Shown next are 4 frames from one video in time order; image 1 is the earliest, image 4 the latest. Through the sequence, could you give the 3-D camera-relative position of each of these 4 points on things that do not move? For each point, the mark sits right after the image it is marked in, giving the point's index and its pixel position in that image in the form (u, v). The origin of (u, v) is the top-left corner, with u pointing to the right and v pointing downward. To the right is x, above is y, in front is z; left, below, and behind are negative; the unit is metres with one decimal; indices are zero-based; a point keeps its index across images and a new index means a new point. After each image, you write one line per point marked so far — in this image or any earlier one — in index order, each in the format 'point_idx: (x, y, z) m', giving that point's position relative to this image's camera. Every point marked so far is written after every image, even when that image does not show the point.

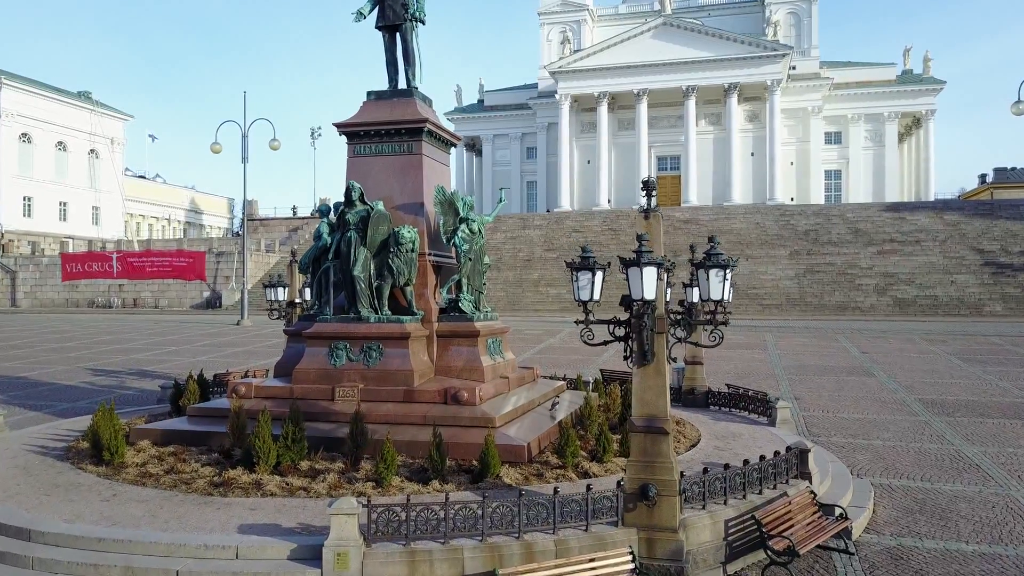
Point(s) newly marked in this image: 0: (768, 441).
0: (+2.6, -1.6, +7.6) m
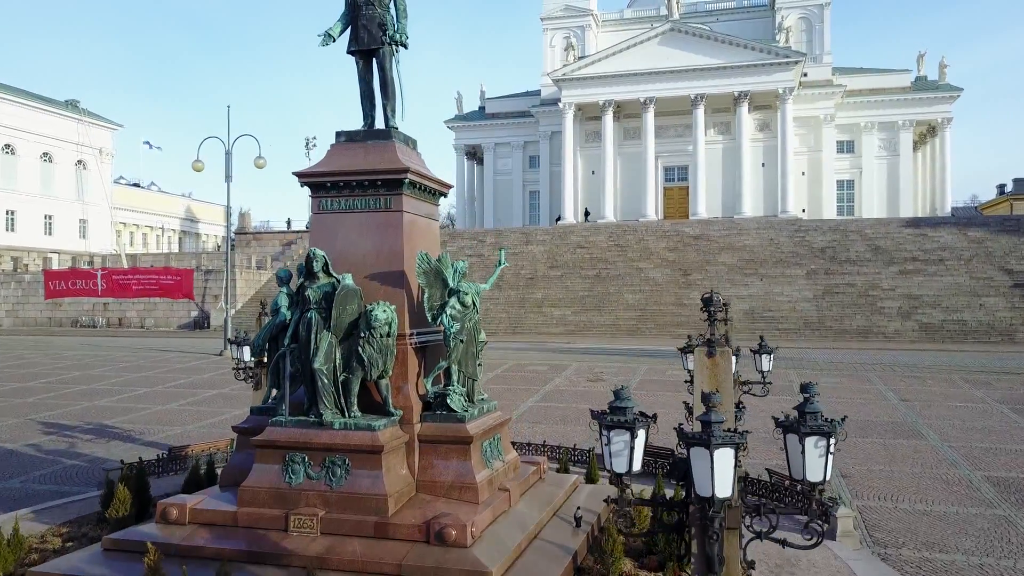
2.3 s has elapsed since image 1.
0: (+2.6, -2.3, +6.1) m
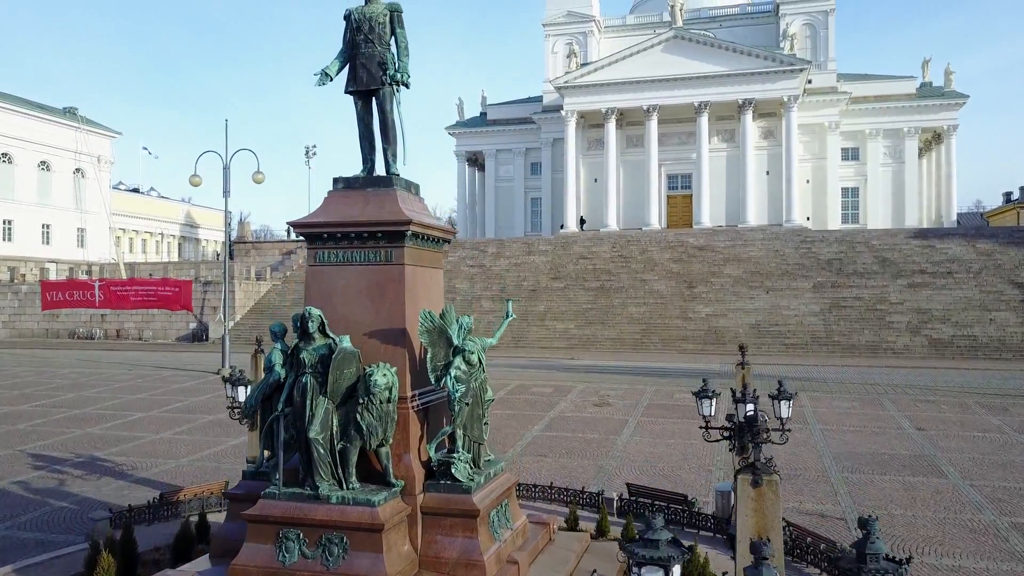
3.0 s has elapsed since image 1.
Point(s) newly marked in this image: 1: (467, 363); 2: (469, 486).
0: (+2.7, -2.8, +5.7) m
1: (-0.4, -0.6, +5.8) m
2: (-0.3, -1.5, +5.7) m
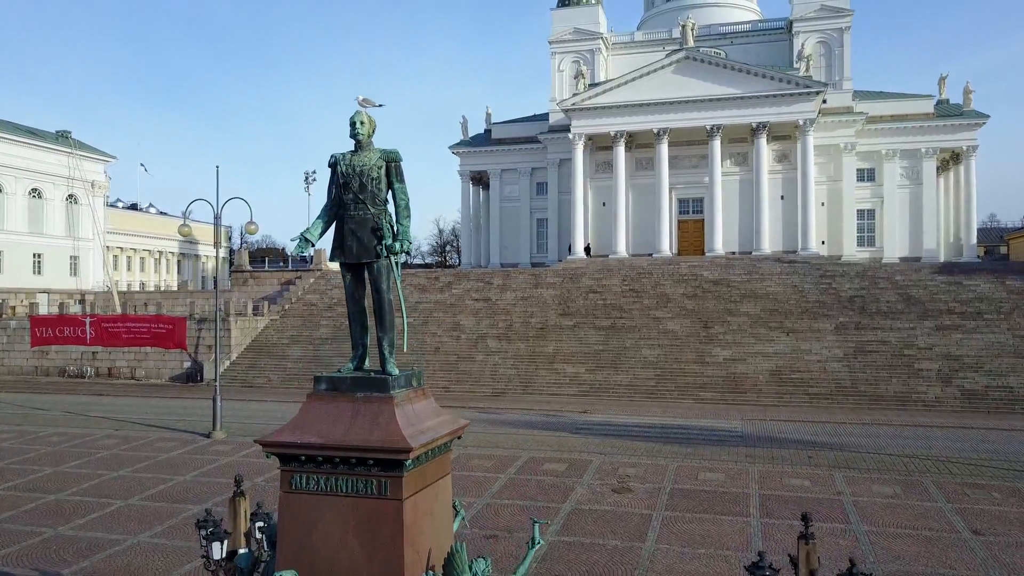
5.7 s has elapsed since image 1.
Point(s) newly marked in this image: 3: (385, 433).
0: (+2.9, -4.3, +4.3) m
1: (-0.2, -2.1, +4.5) m
2: (-0.1, -3.0, +4.4) m
3: (-0.8, -0.9, +4.7) m
